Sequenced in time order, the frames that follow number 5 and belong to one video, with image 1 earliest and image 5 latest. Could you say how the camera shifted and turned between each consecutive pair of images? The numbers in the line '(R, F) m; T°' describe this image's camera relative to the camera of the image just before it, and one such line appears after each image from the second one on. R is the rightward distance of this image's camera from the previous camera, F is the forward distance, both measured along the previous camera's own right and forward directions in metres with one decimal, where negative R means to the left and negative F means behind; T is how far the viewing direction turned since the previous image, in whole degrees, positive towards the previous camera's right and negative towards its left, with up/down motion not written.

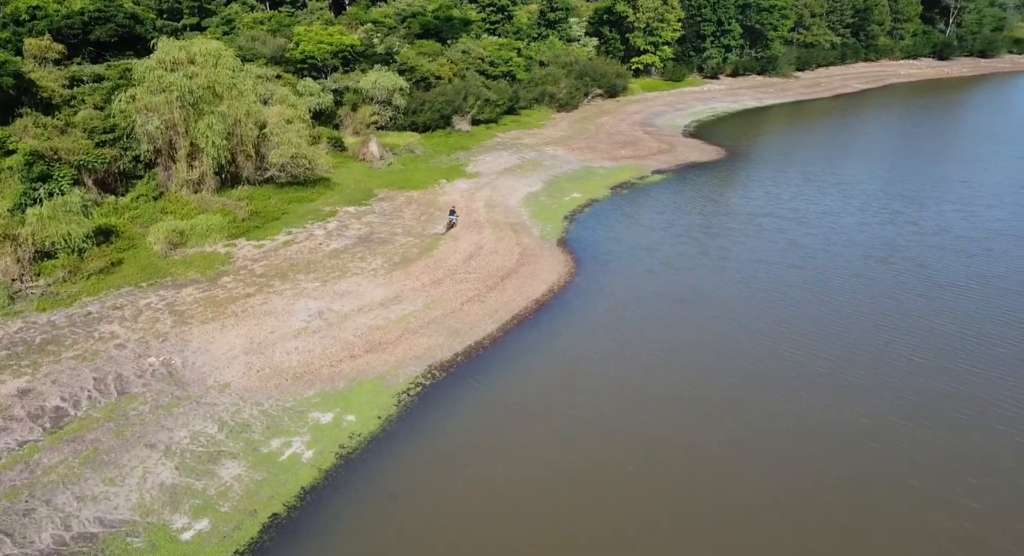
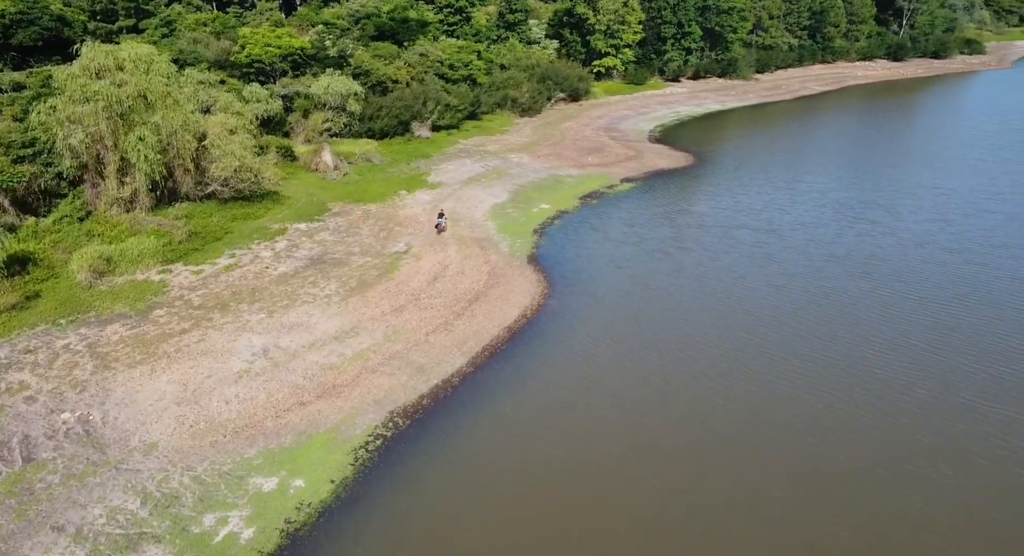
(-0.3, +2.8) m; +3°
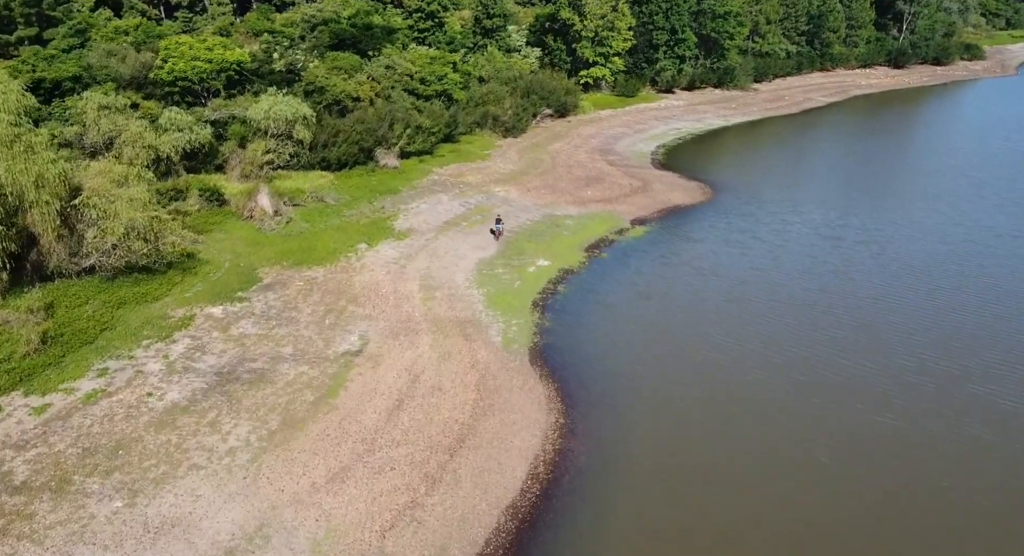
(-0.6, +10.0) m; +2°
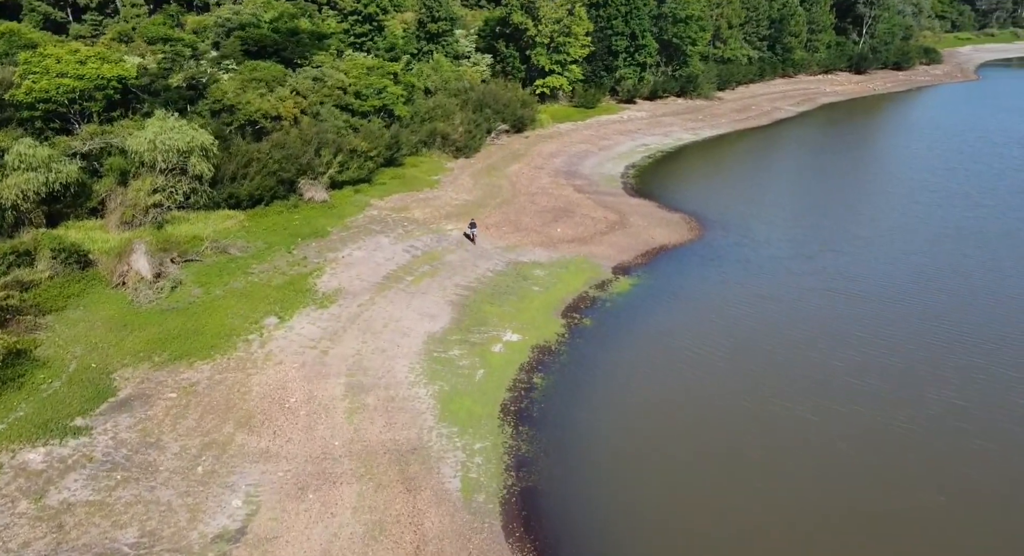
(-0.2, +8.4) m; +4°
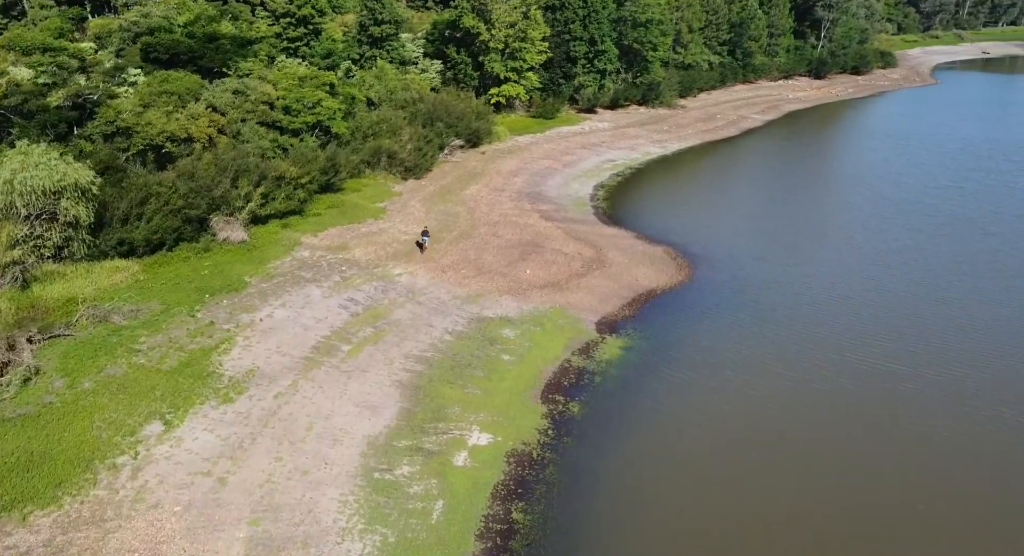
(-0.3, +6.8) m; +4°
